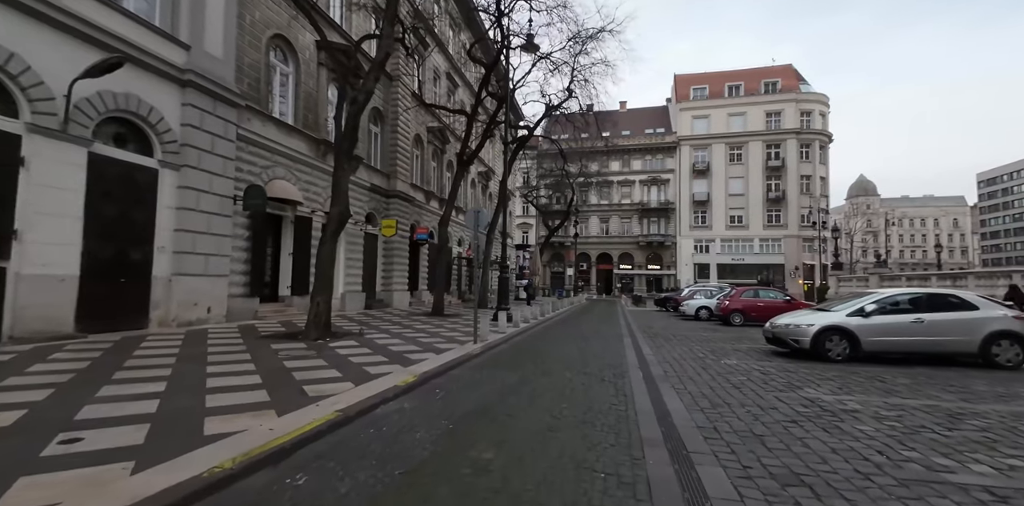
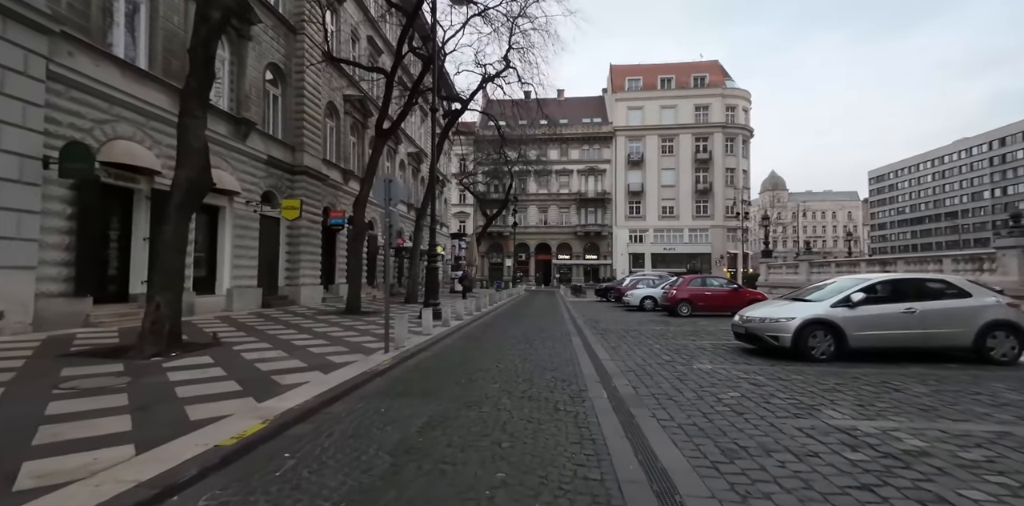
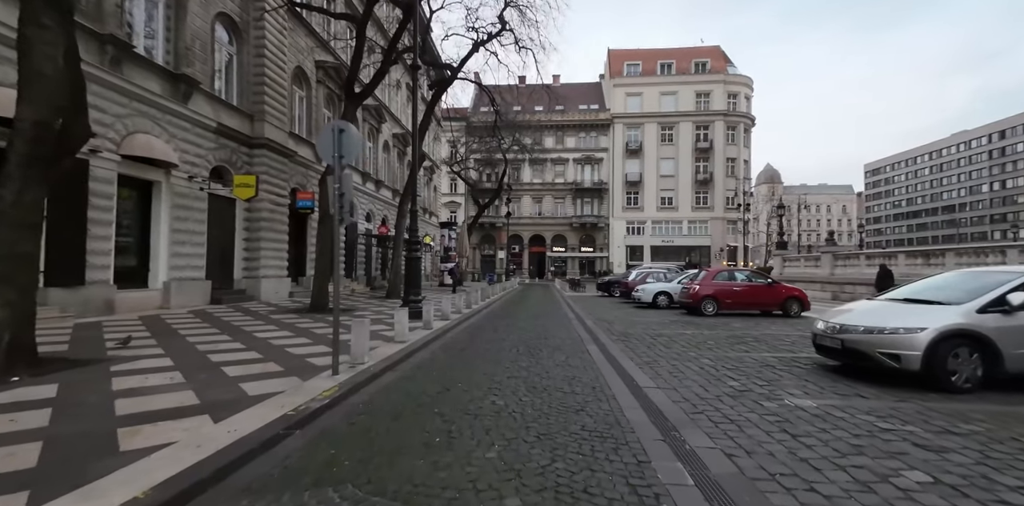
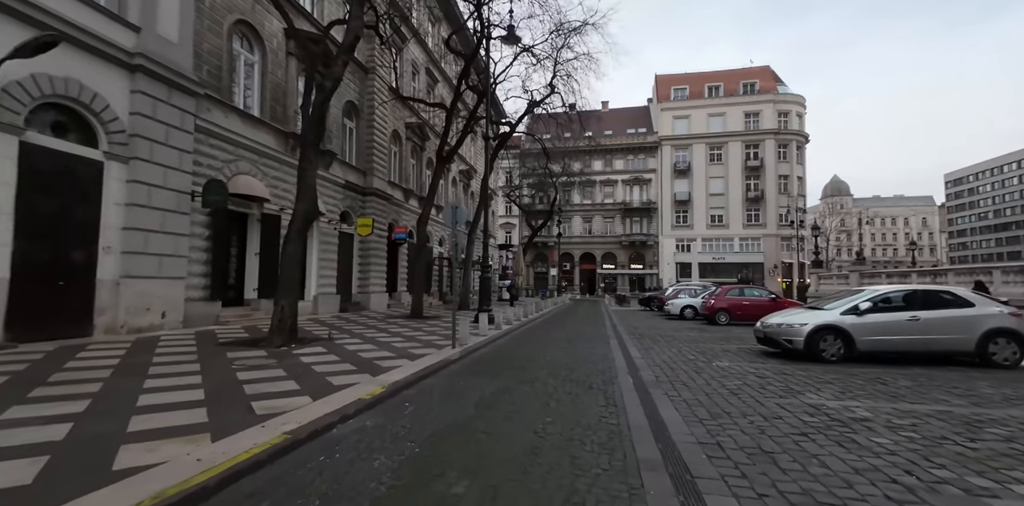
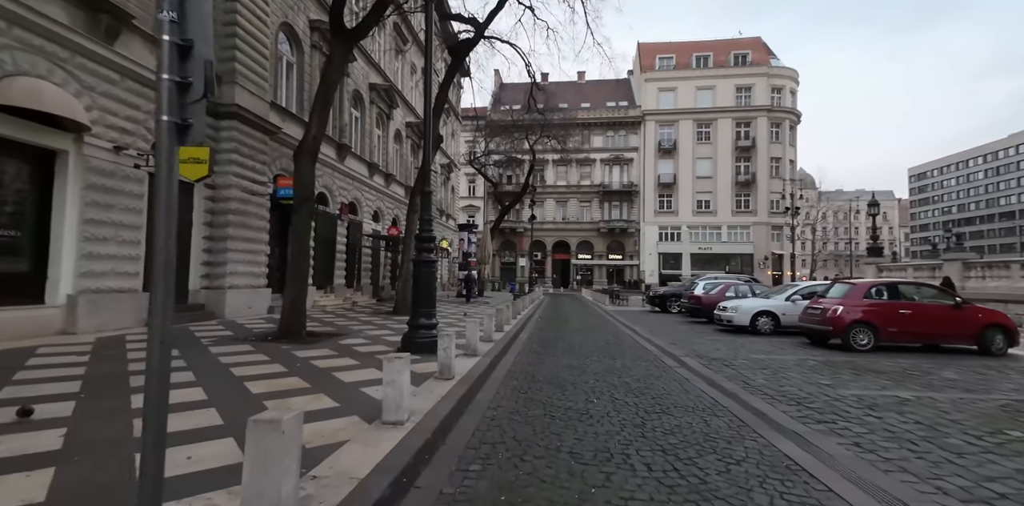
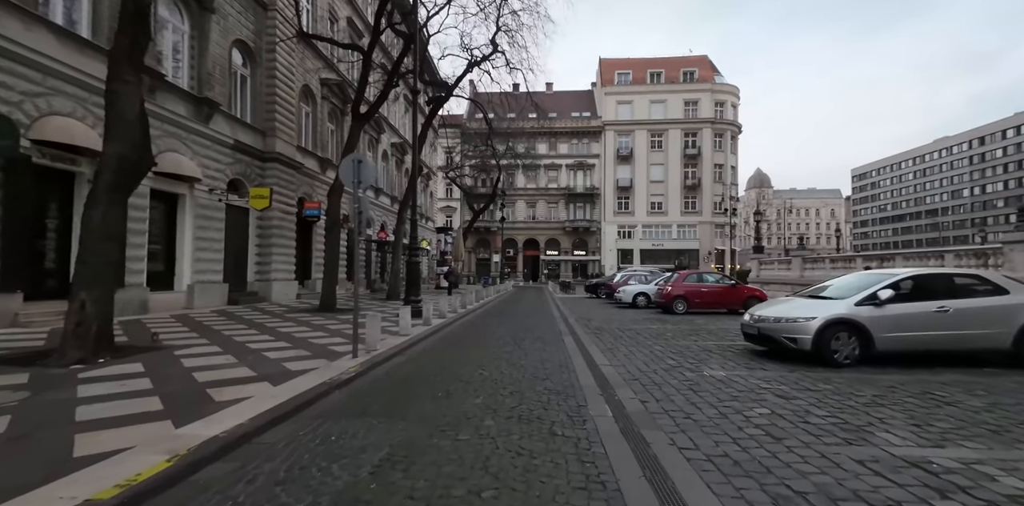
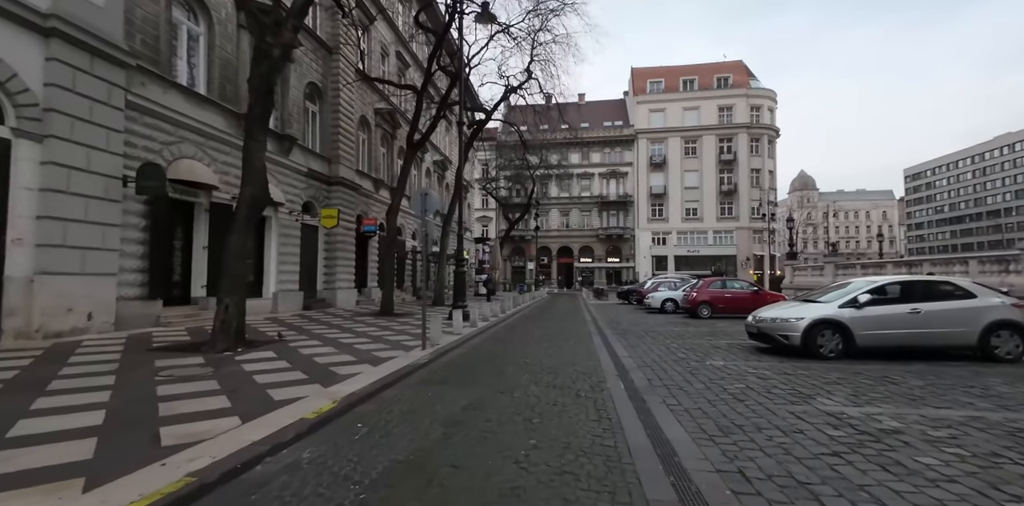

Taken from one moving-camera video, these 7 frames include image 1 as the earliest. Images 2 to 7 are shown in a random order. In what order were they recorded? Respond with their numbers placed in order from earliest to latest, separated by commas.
4, 7, 2, 6, 3, 5
